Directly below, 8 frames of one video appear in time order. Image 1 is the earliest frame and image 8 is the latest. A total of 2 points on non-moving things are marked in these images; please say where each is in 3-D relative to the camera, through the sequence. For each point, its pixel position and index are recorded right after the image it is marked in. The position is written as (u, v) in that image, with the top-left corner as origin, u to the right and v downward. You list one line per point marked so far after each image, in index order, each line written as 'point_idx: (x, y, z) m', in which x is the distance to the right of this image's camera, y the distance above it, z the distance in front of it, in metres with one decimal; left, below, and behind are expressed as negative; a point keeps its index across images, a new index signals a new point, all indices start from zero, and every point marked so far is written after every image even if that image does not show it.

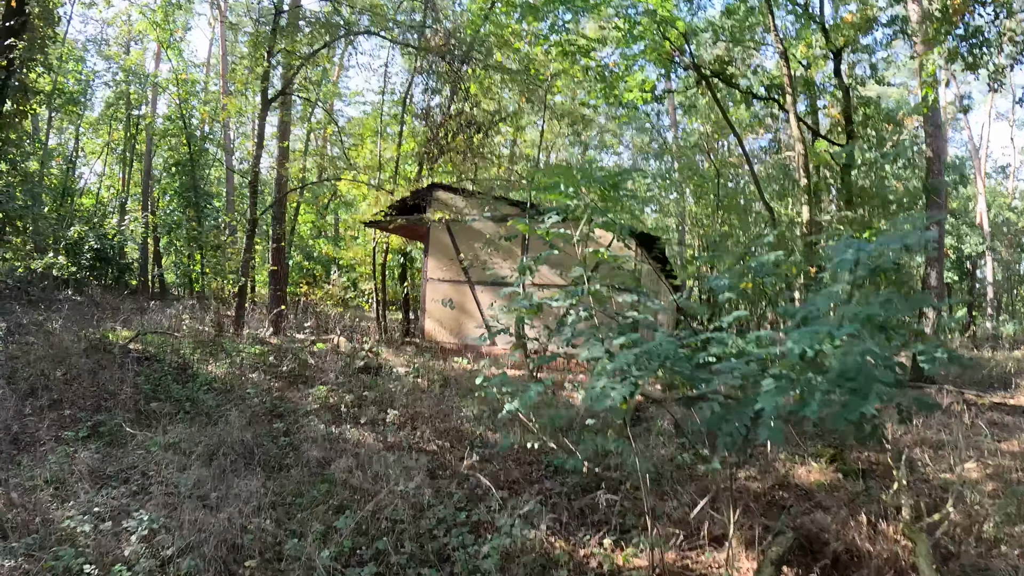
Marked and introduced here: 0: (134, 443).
0: (-1.7, -0.7, +5.1) m
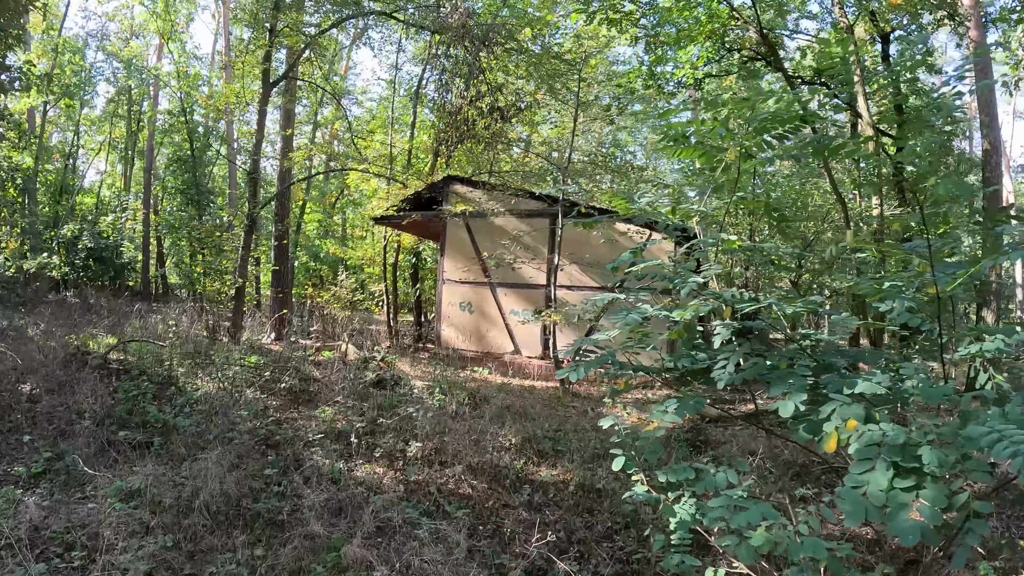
0: (-1.5, -0.7, +4.2) m
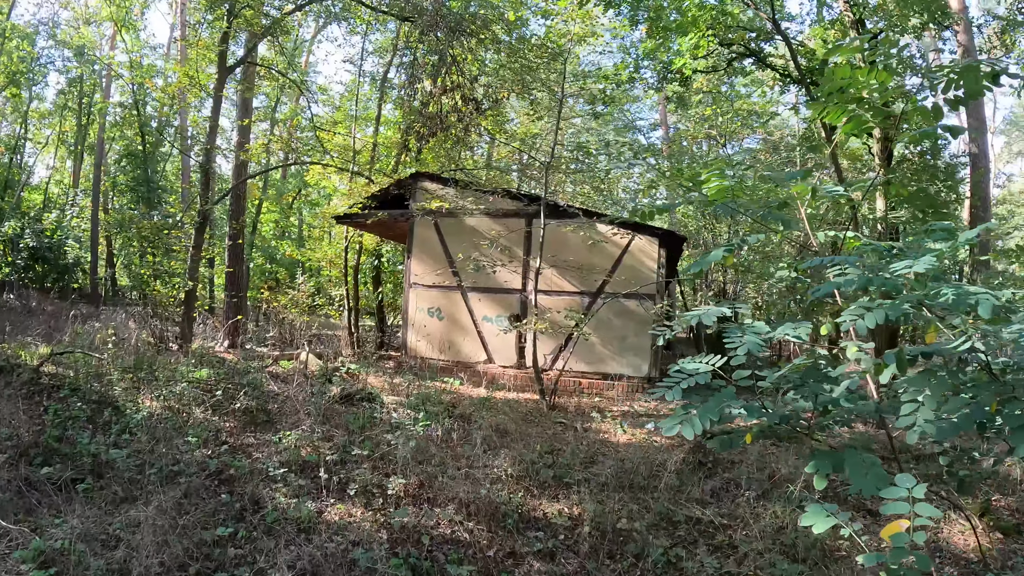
0: (-1.5, -0.7, +3.4) m
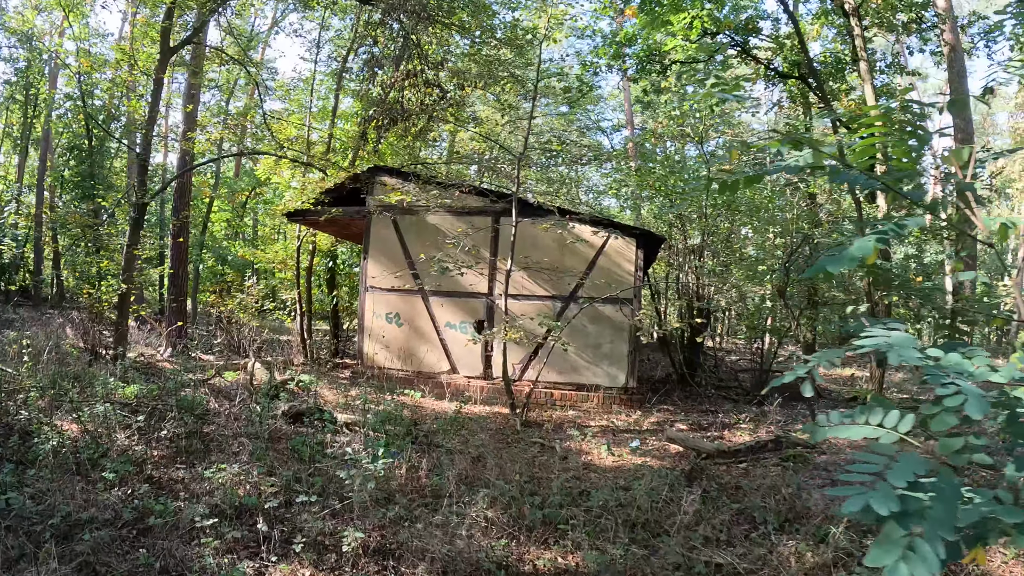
0: (-1.5, -0.7, +2.7) m
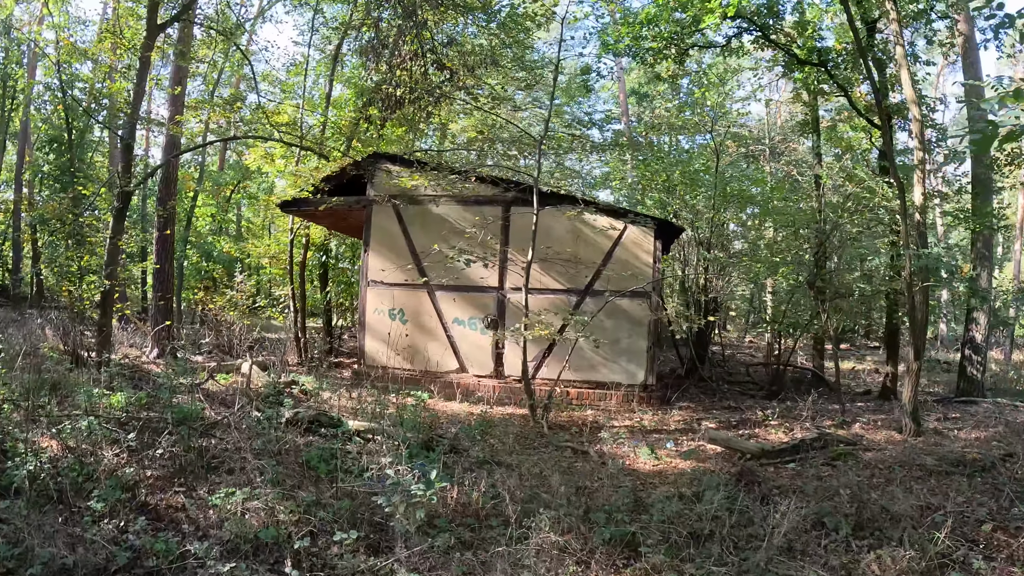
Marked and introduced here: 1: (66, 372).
0: (-1.3, -0.7, +2.1) m
1: (-2.1, -0.4, +5.4) m
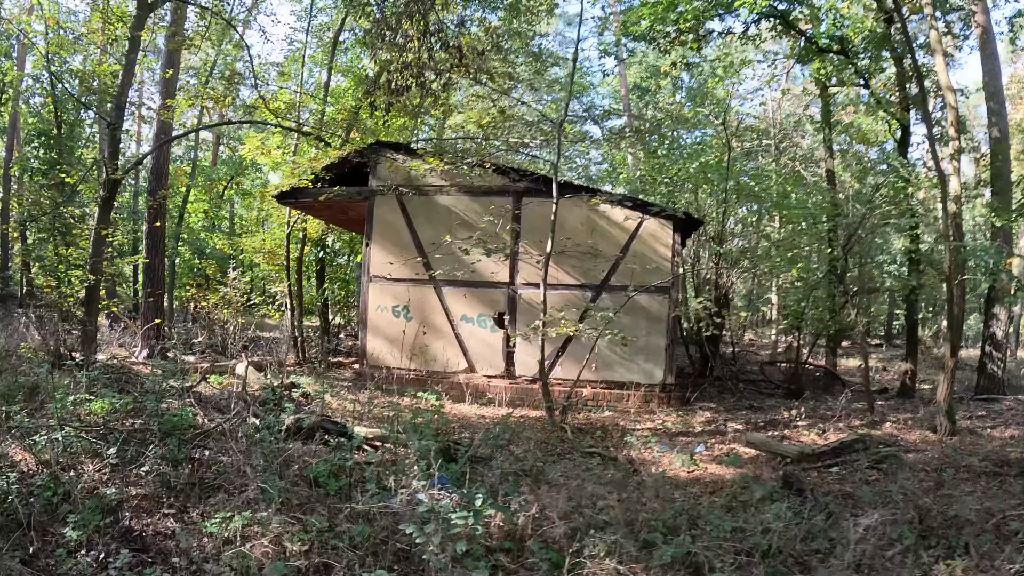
0: (-1.2, -0.7, +1.7) m
1: (-2.0, -0.4, +5.0) m
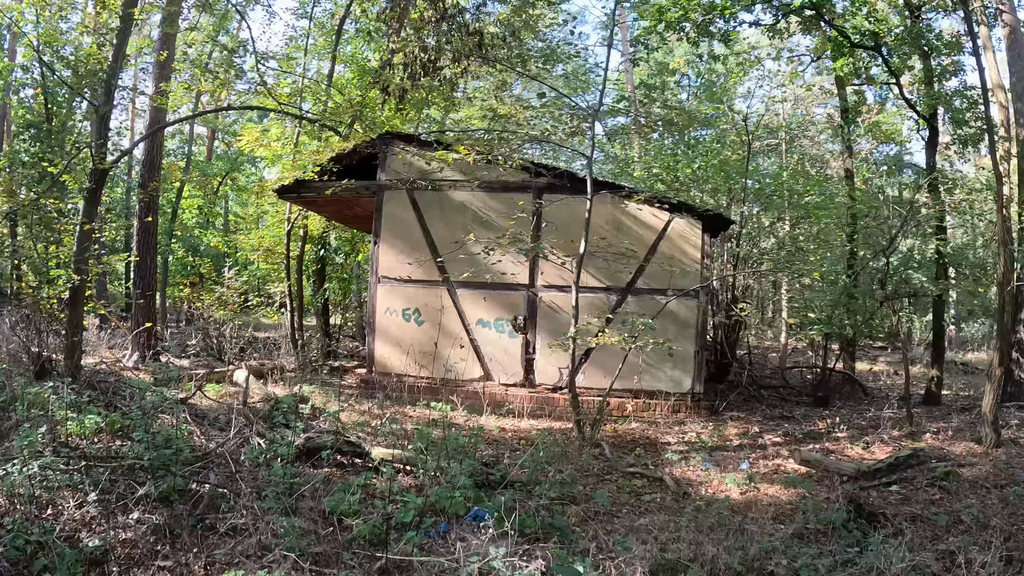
0: (-1.1, -0.7, +1.2) m
1: (-1.8, -0.4, +4.4) m
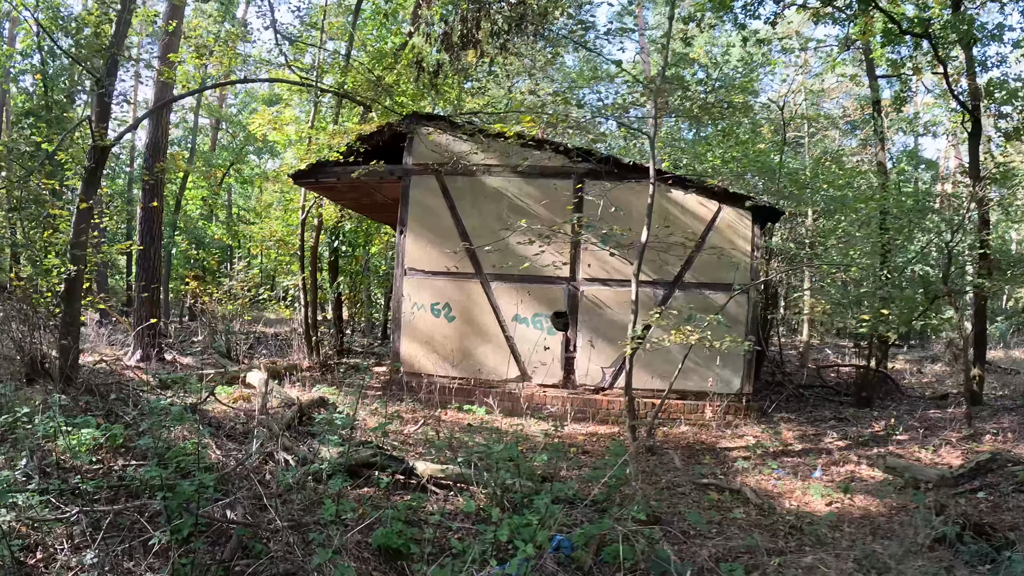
0: (-0.9, -0.7, +0.6) m
1: (-1.6, -0.3, +3.9) m
